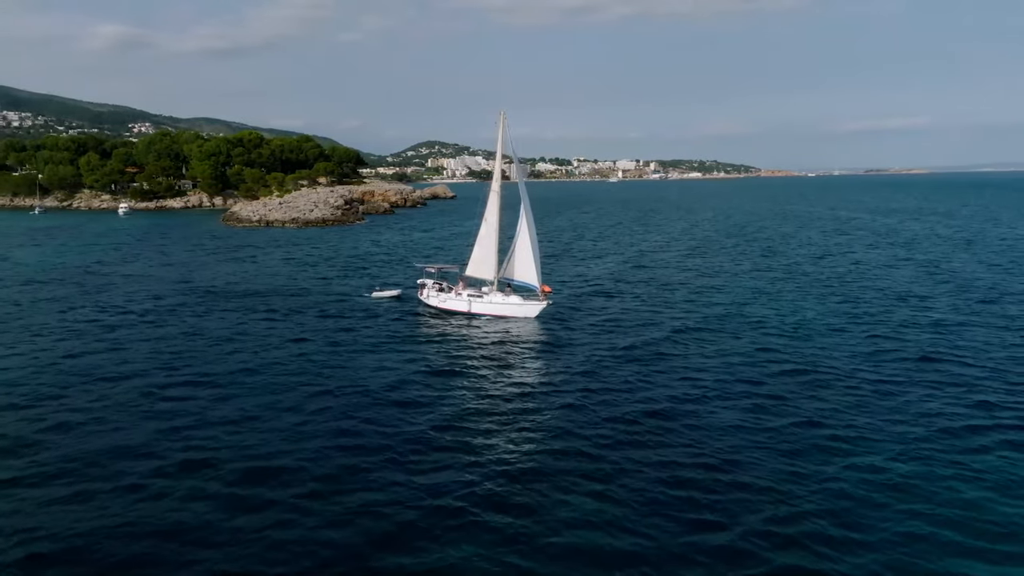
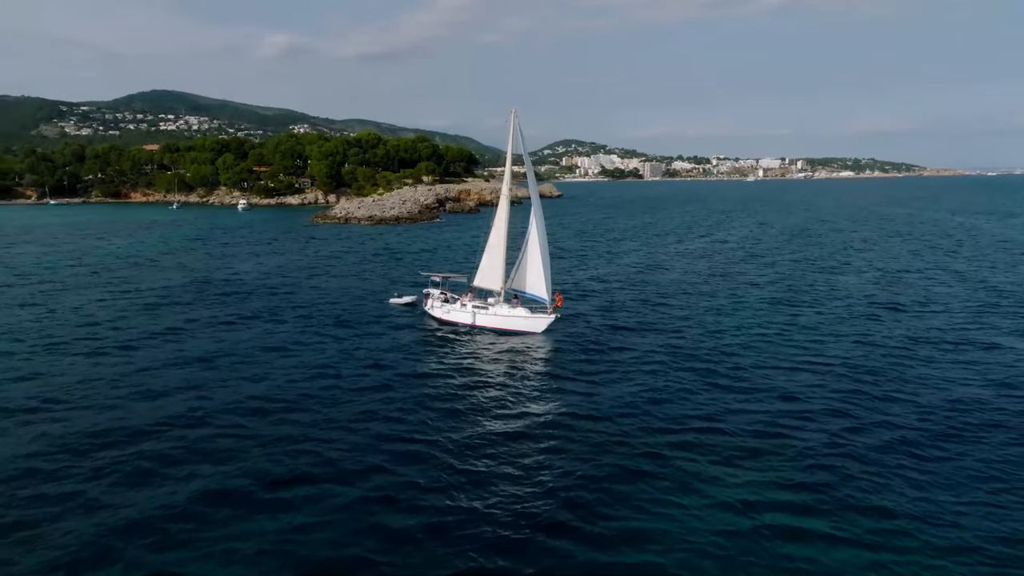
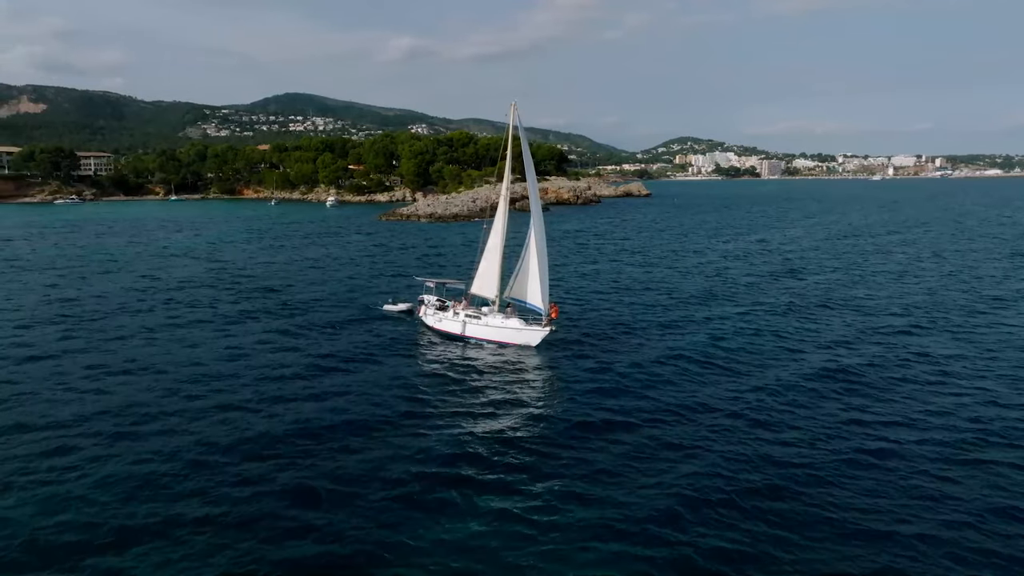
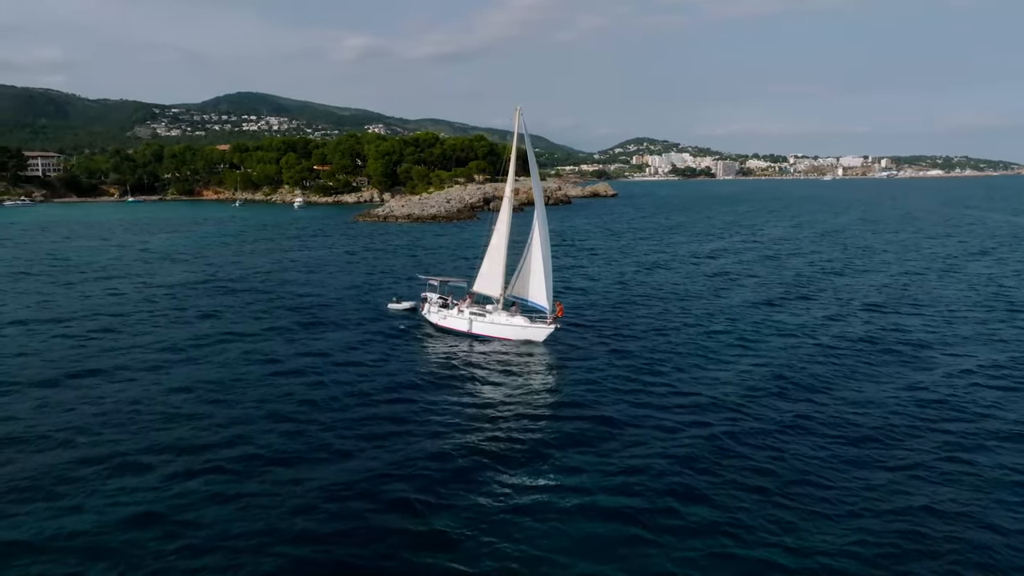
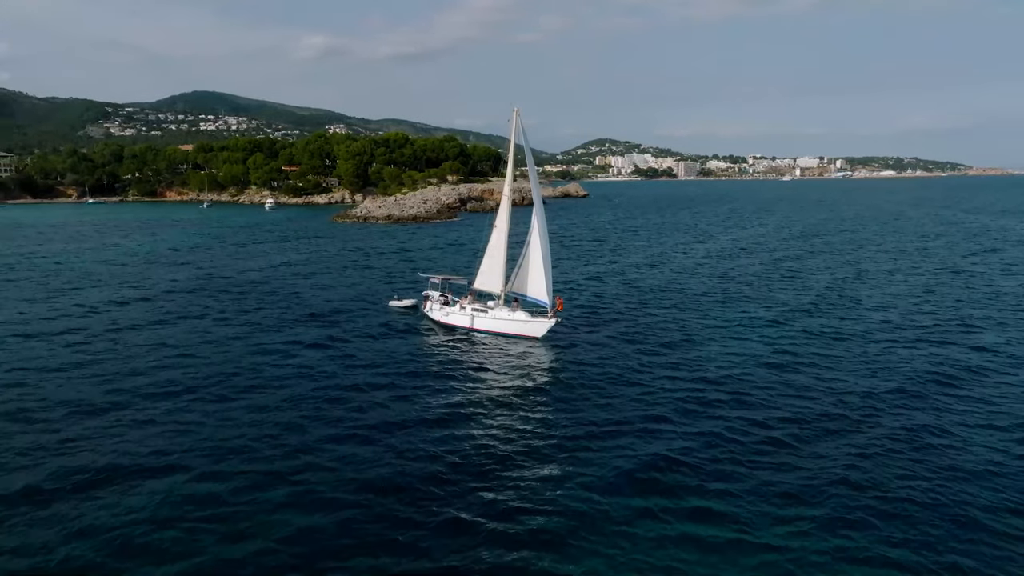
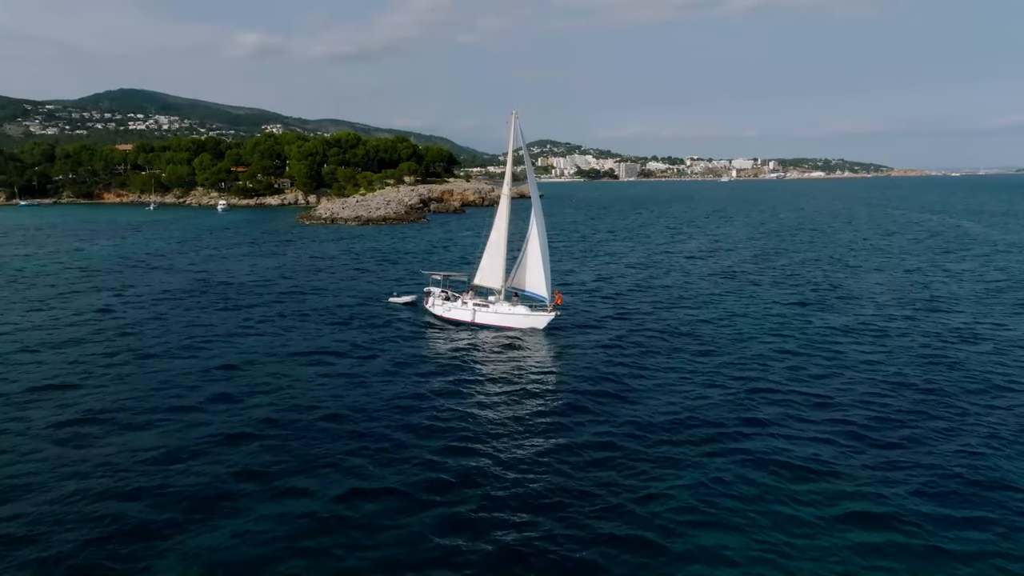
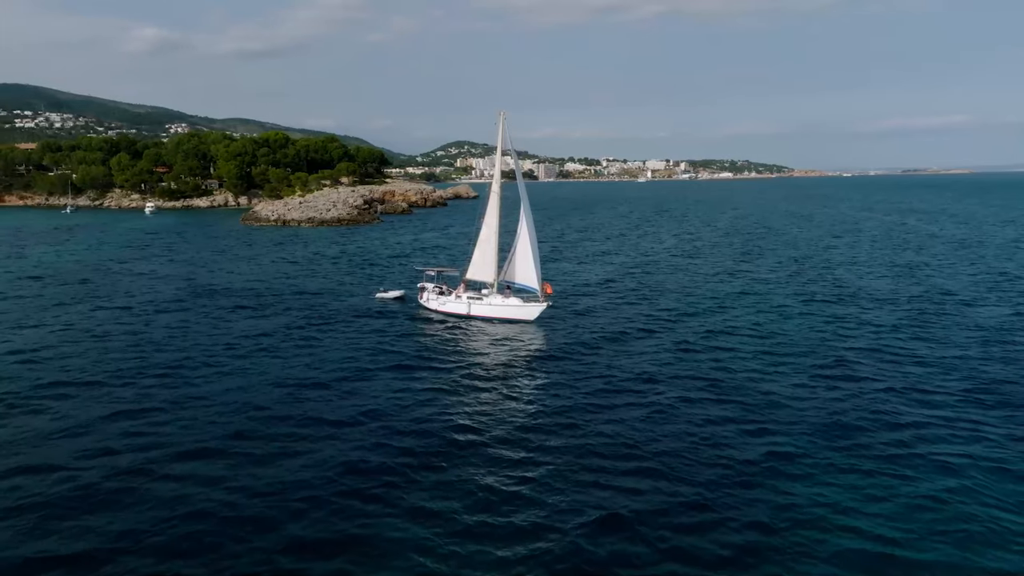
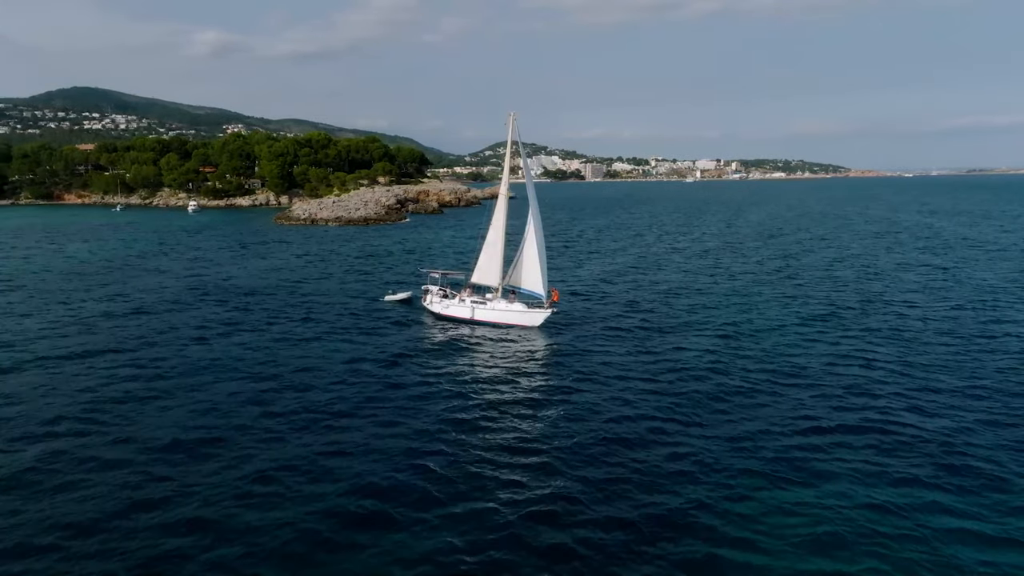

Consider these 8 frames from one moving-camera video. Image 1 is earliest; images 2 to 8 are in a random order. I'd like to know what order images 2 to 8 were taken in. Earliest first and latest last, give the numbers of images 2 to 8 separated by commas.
7, 8, 6, 2, 5, 4, 3
